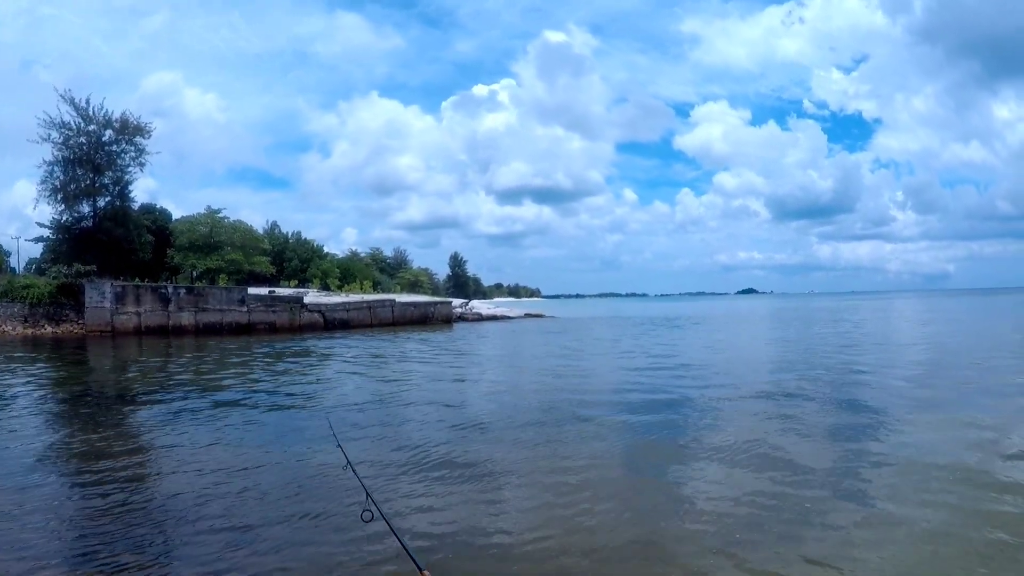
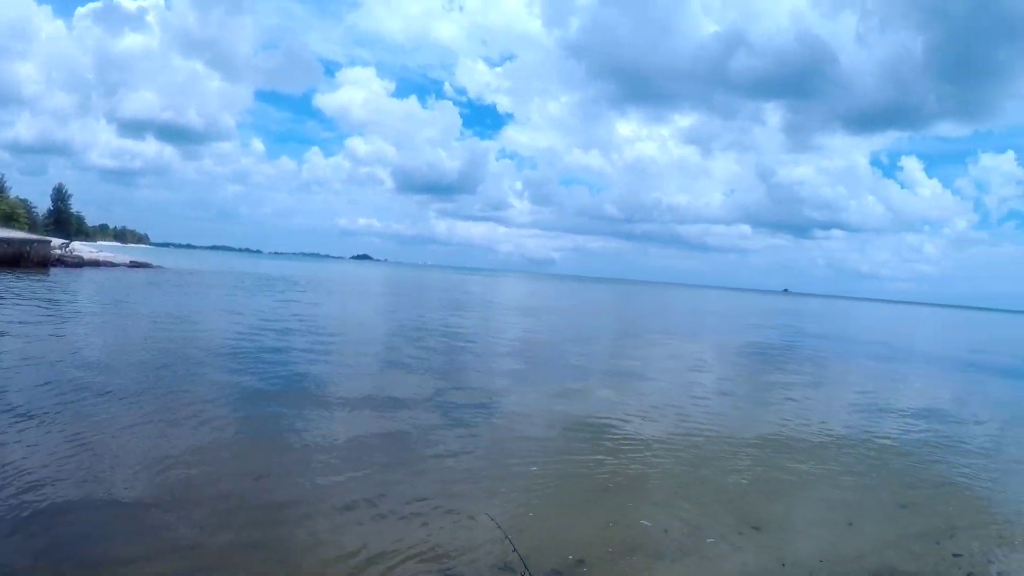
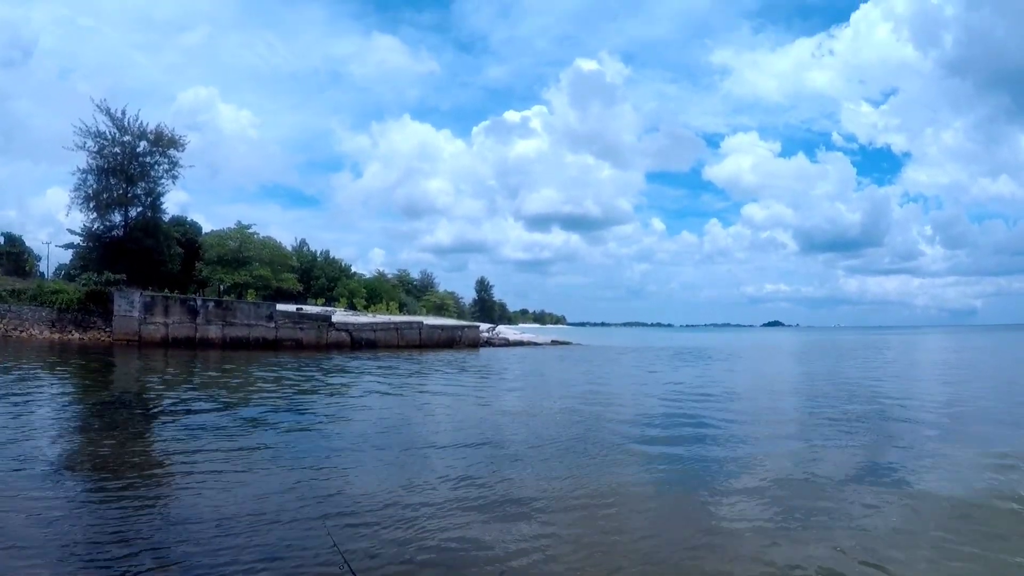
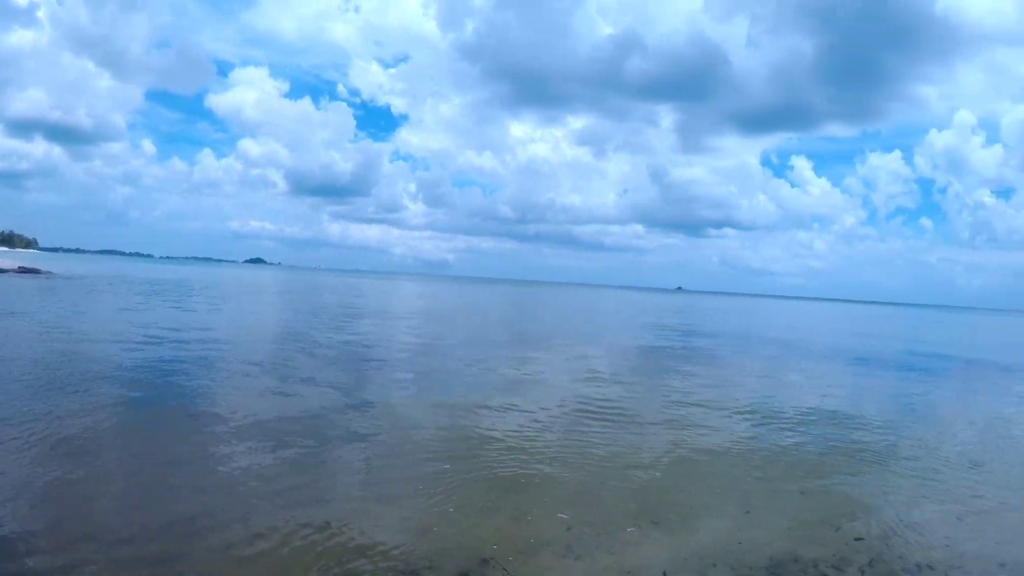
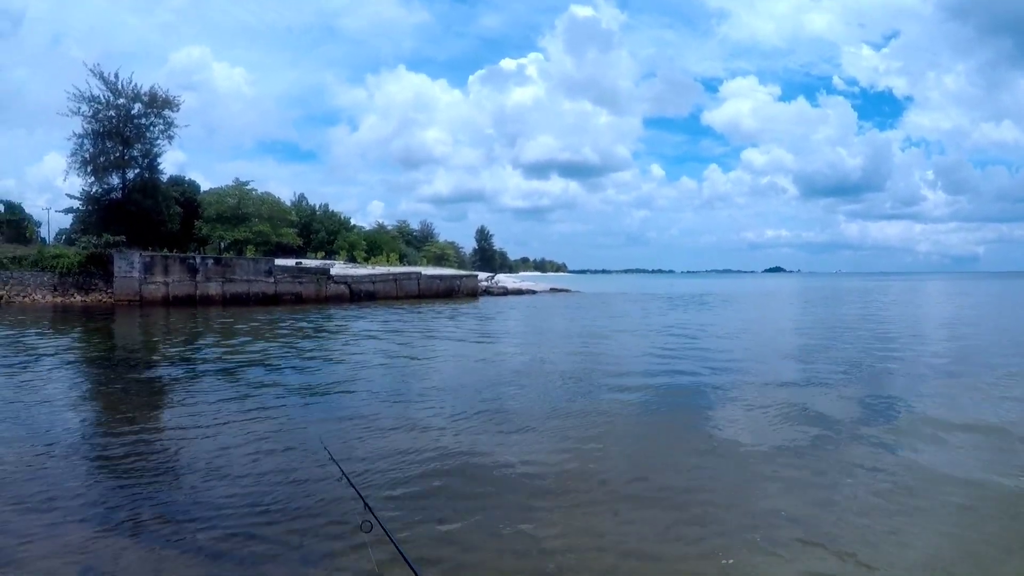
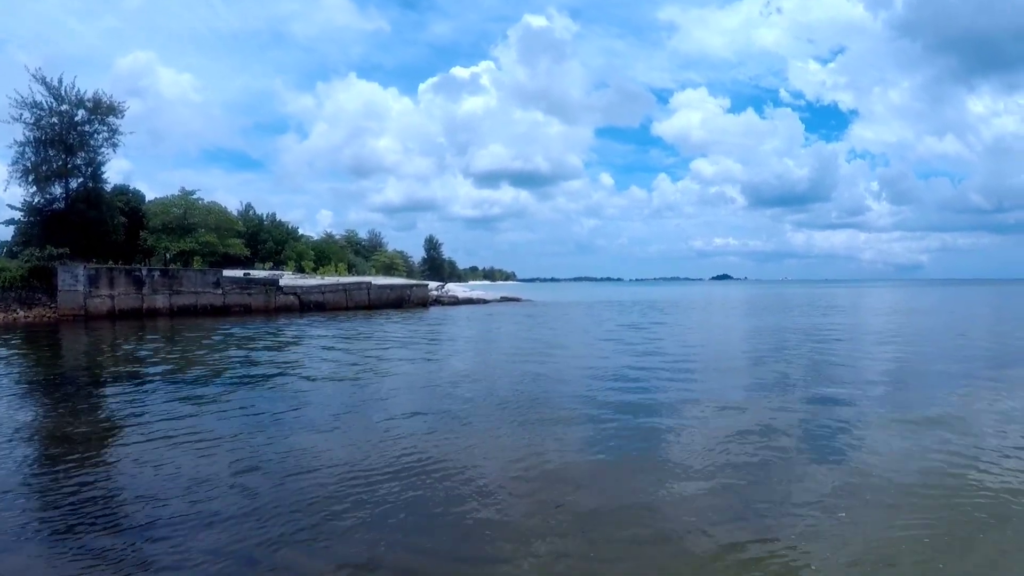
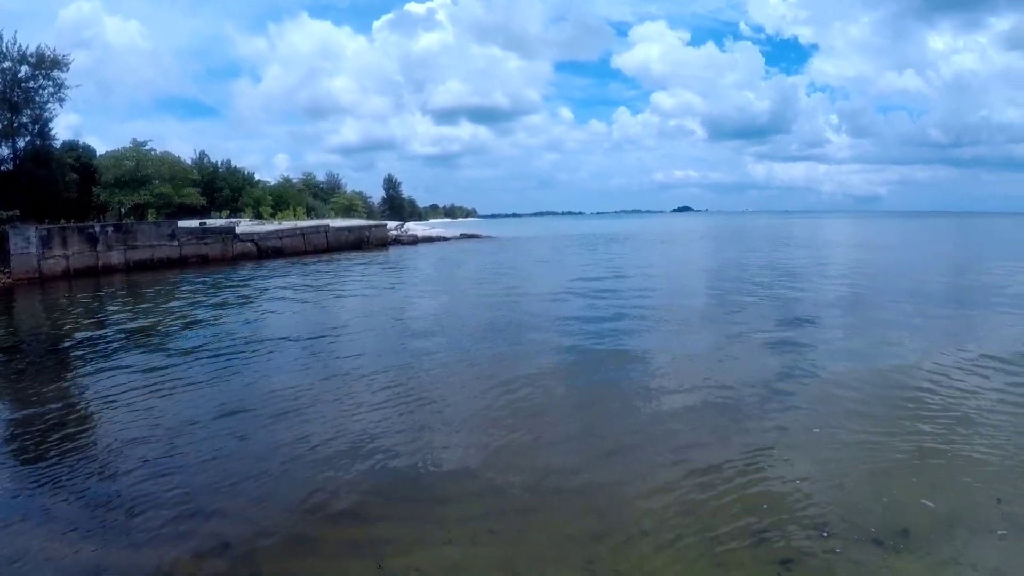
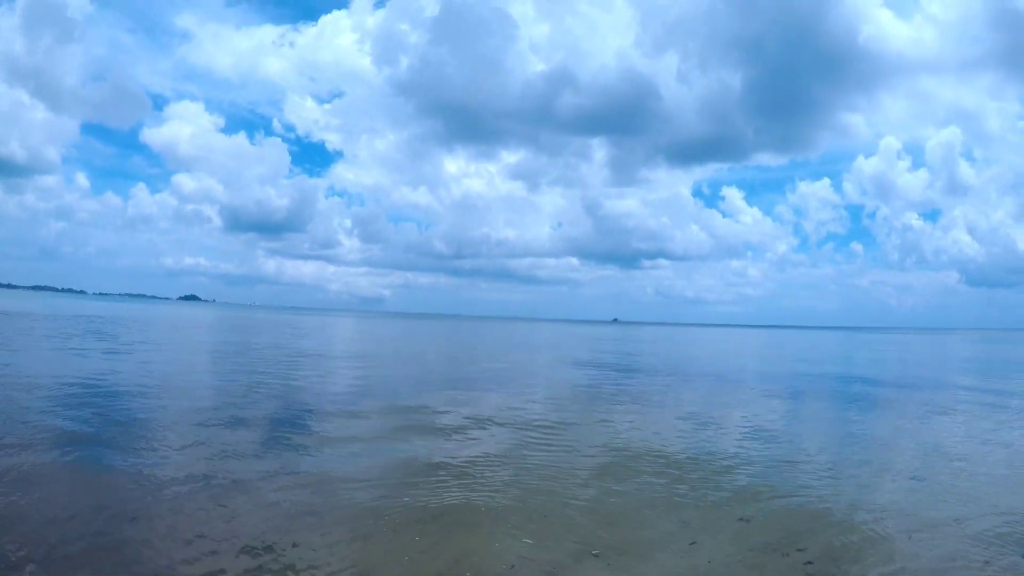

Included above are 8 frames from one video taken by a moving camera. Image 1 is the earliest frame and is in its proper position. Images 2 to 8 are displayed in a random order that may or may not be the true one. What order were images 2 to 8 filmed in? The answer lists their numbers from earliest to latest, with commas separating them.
5, 3, 6, 7, 2, 4, 8
